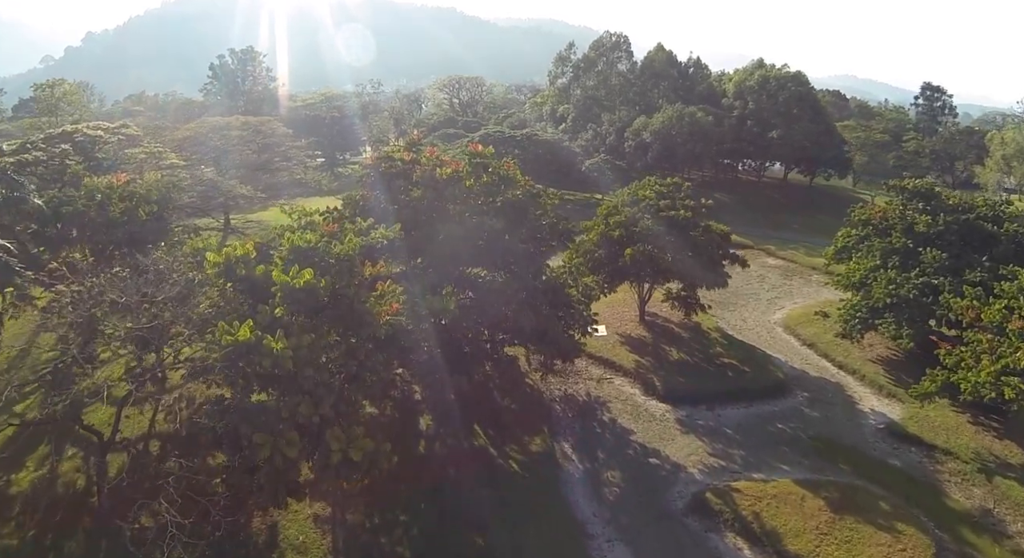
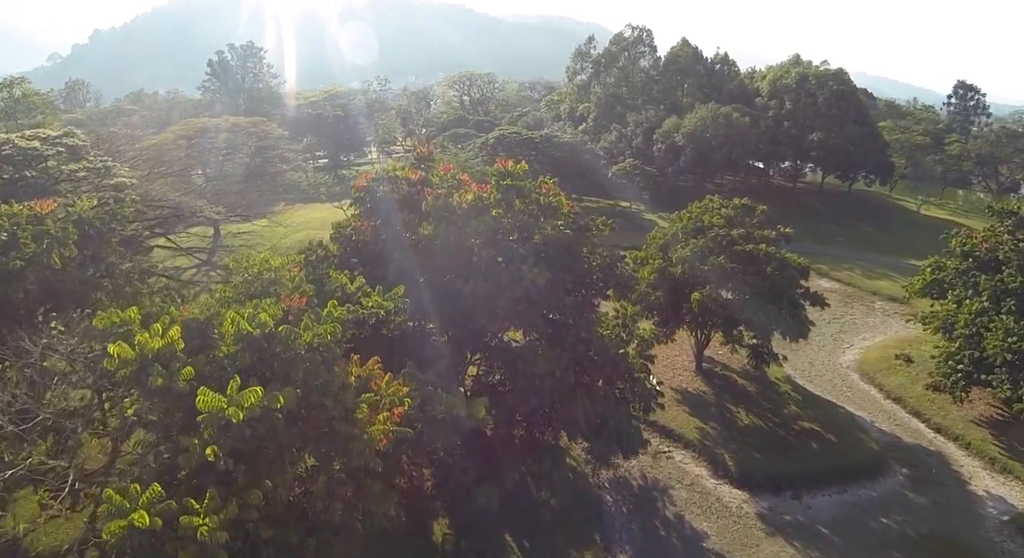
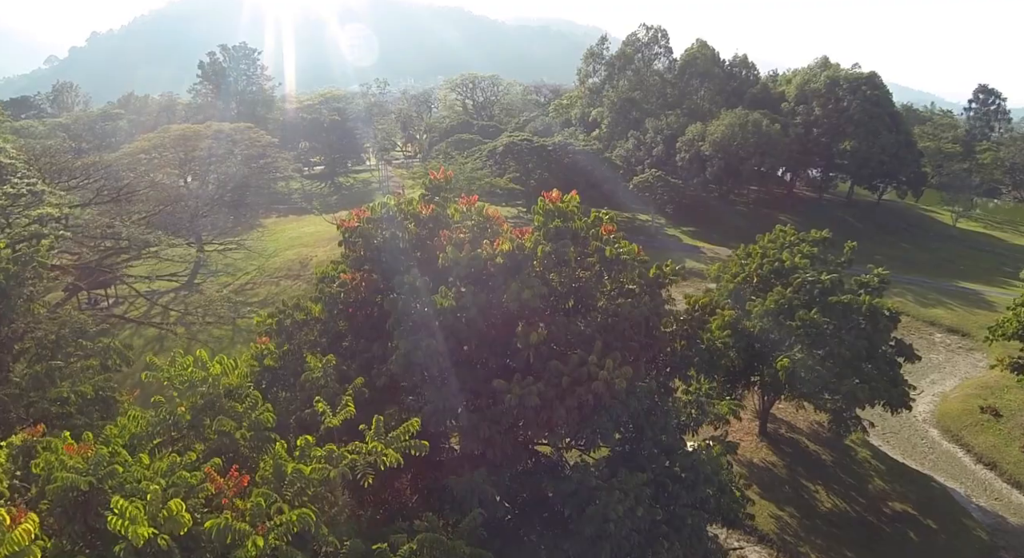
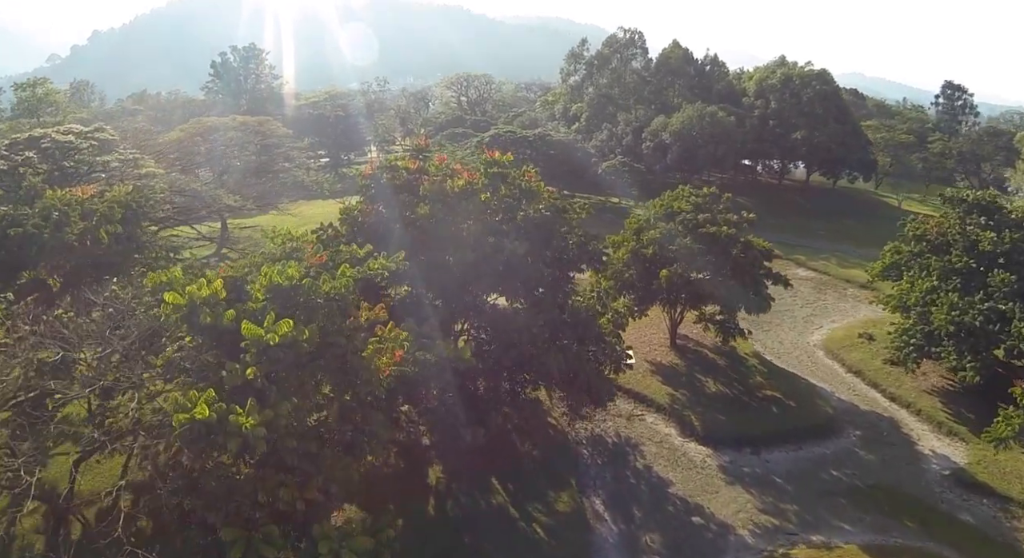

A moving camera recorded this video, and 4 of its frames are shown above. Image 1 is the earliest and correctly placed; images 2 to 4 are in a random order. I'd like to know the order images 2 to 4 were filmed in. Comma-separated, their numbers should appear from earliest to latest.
4, 2, 3
